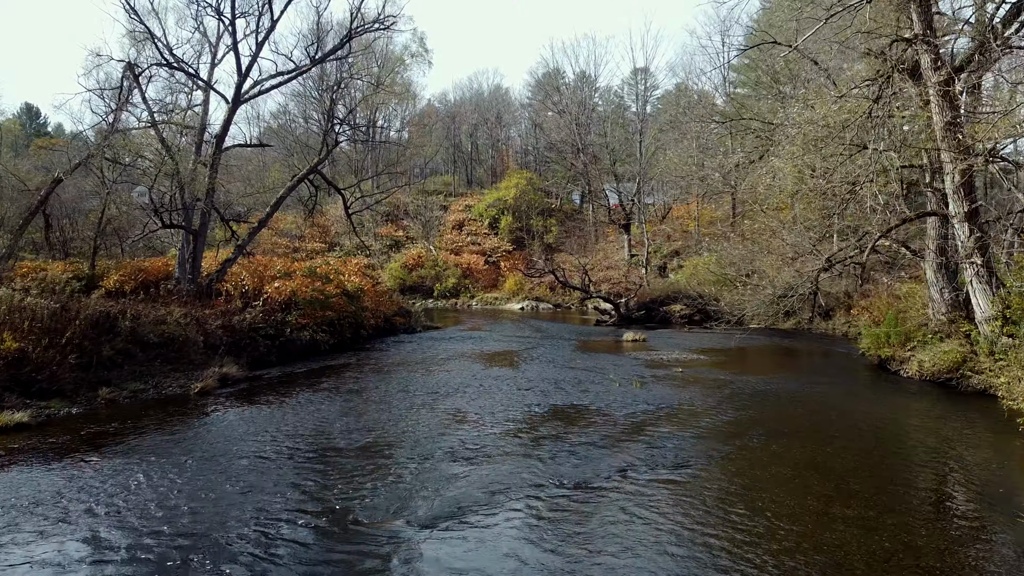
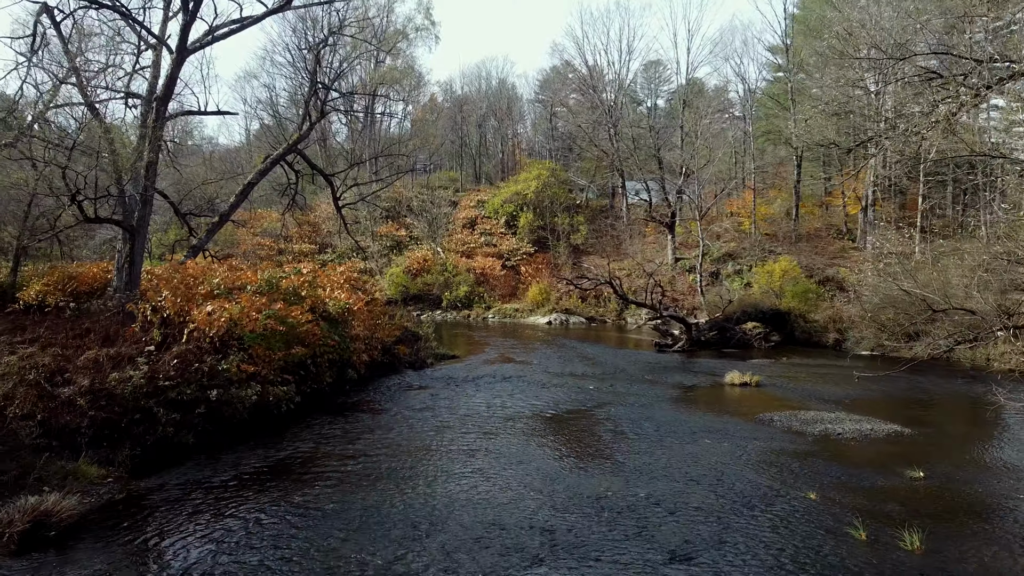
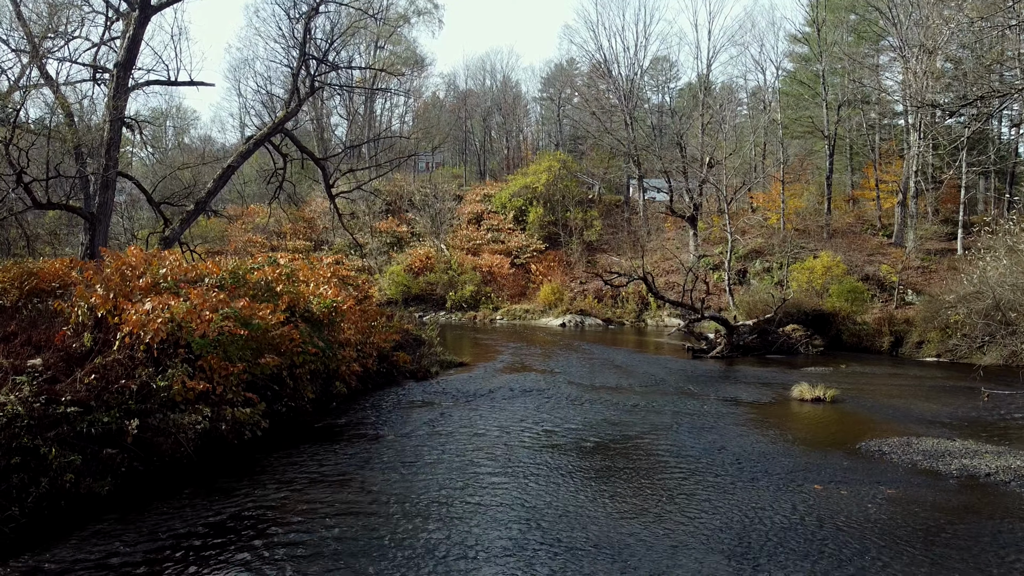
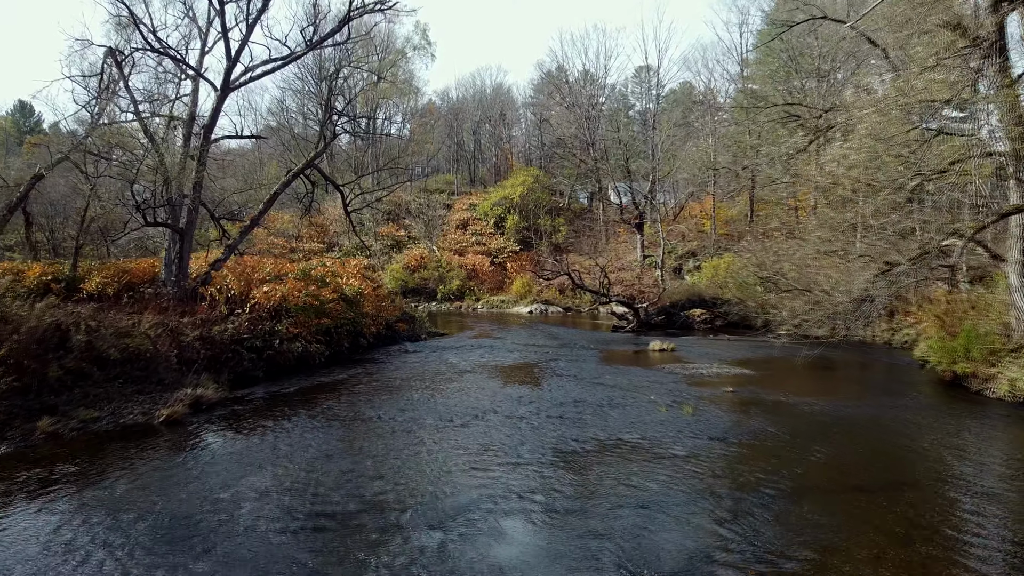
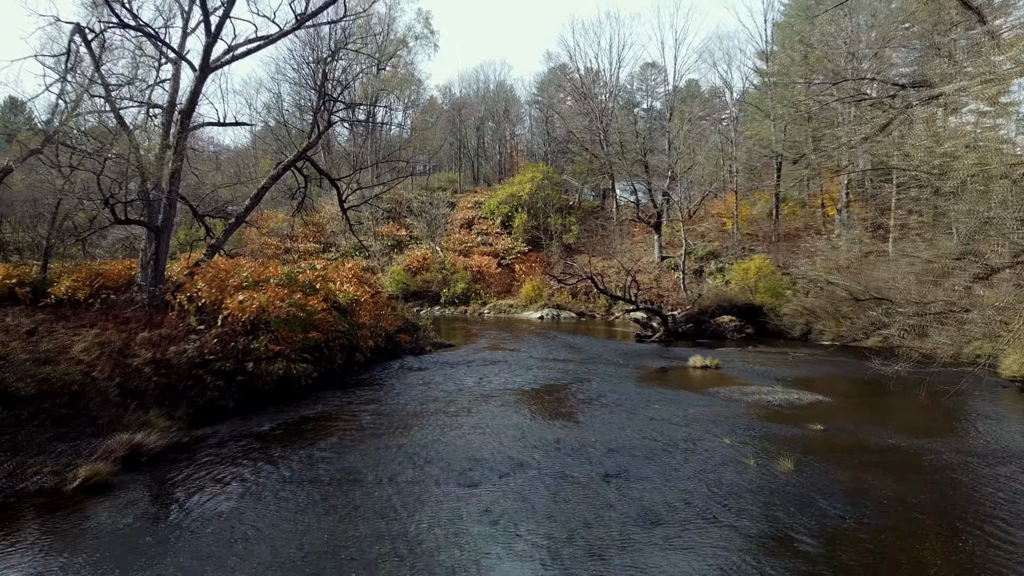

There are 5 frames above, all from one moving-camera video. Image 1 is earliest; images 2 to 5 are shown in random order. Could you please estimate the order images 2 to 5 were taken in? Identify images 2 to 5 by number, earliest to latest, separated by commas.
4, 5, 2, 3
